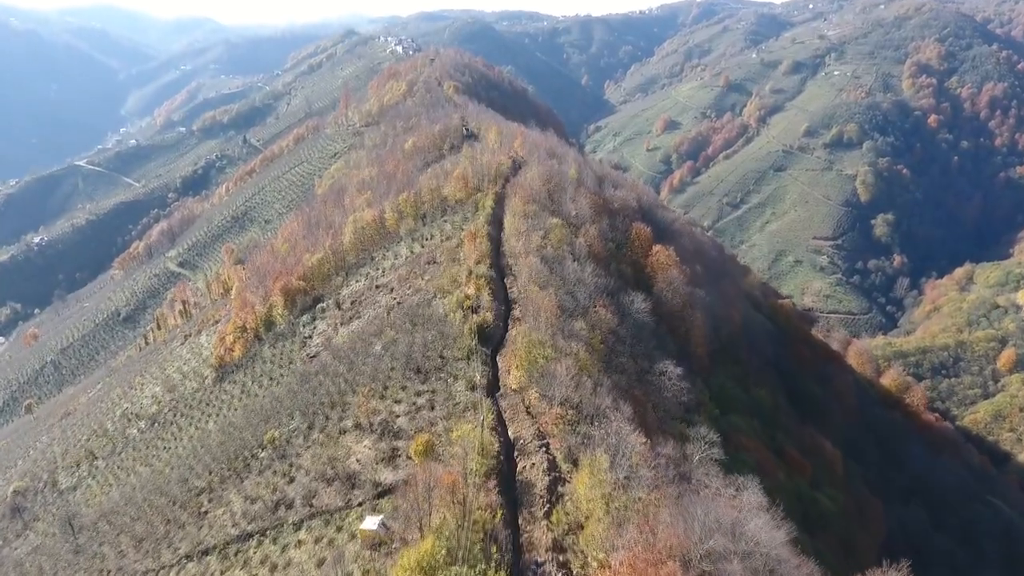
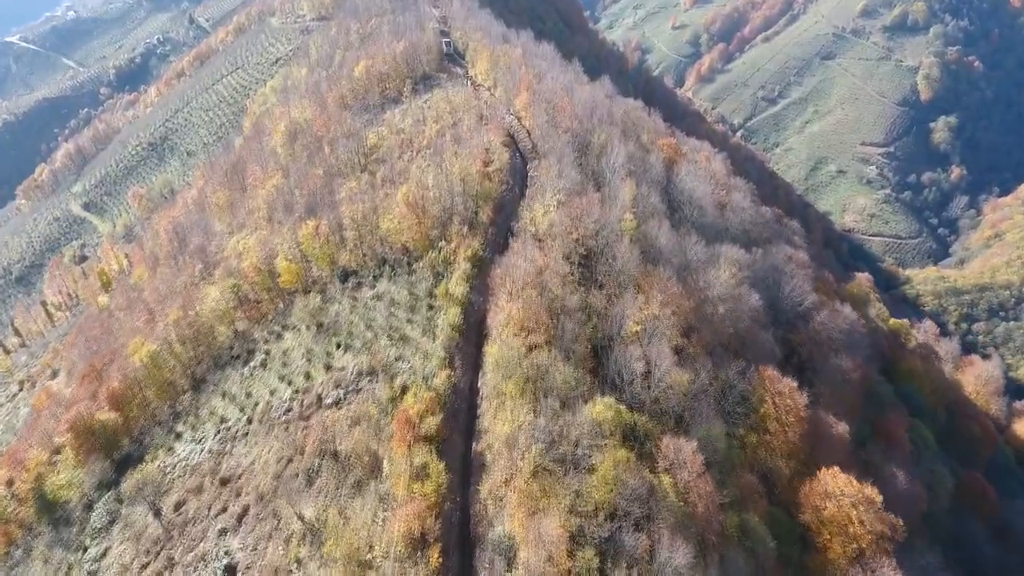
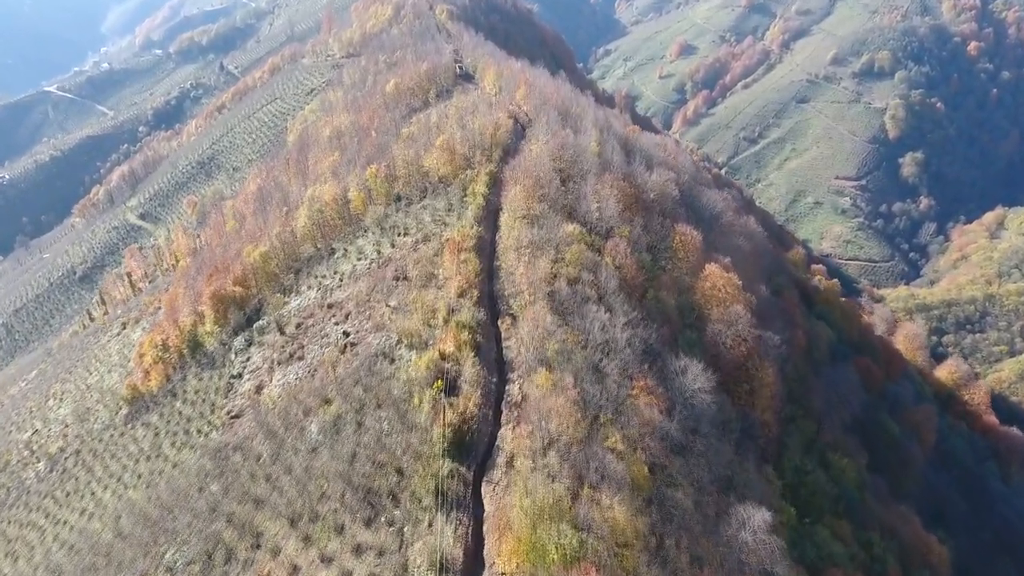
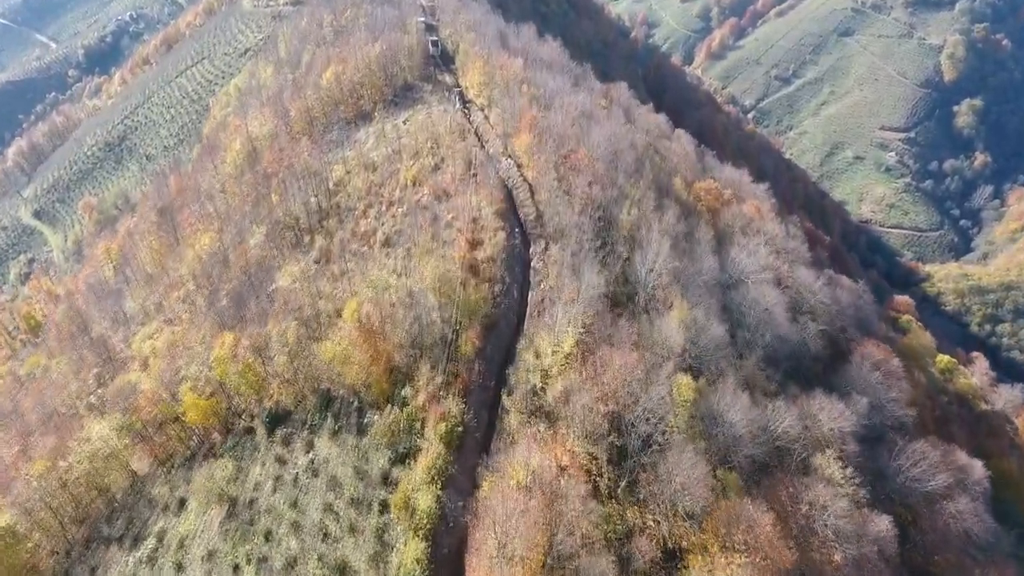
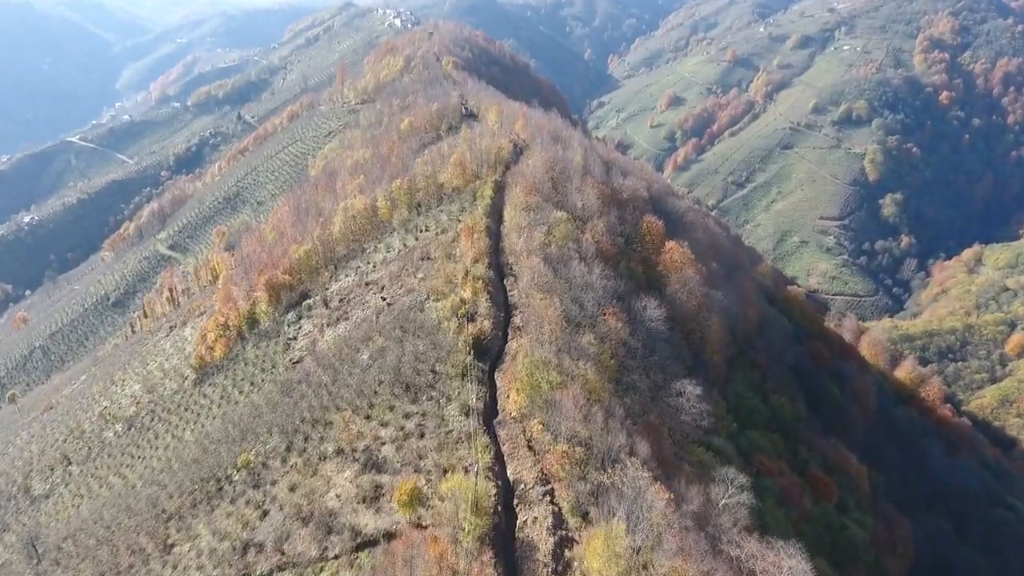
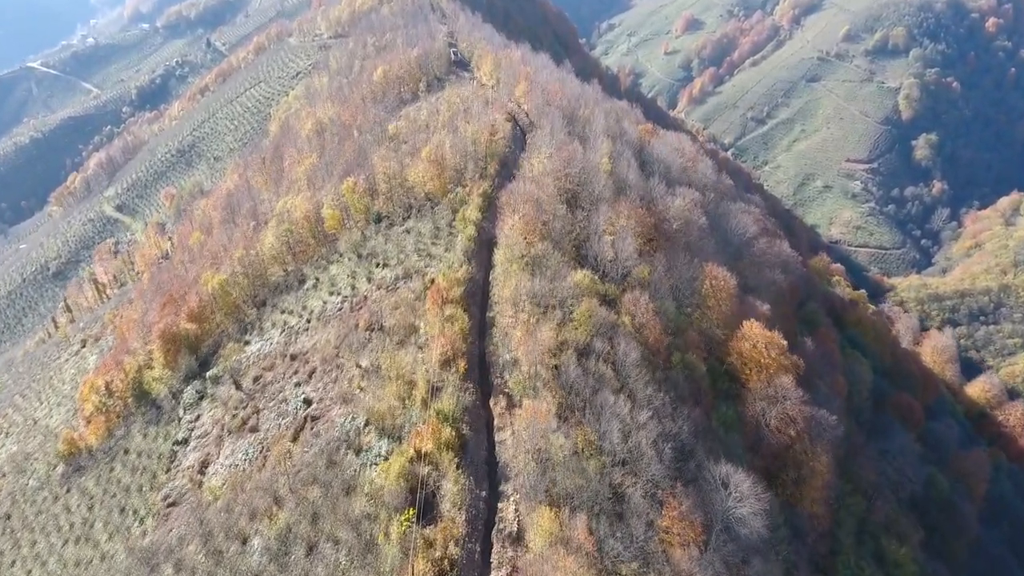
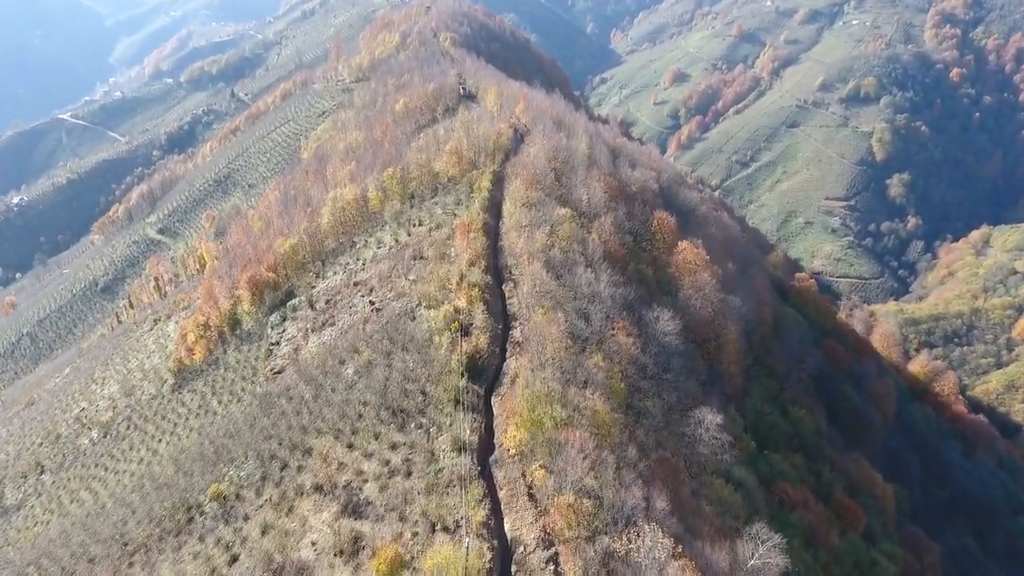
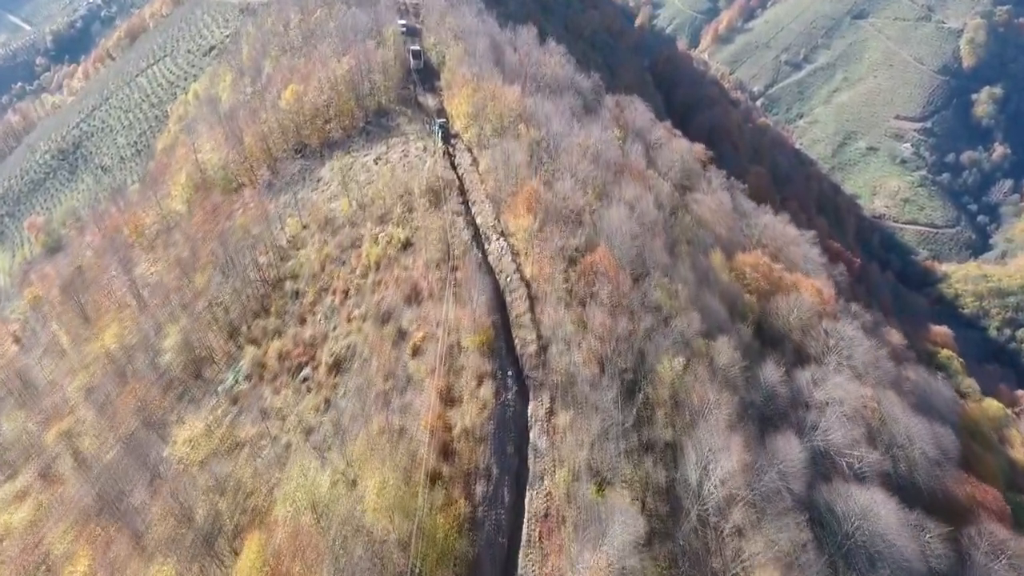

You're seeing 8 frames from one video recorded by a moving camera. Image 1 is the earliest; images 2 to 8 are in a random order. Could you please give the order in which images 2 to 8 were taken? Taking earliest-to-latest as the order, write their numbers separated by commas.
5, 7, 3, 6, 2, 4, 8
